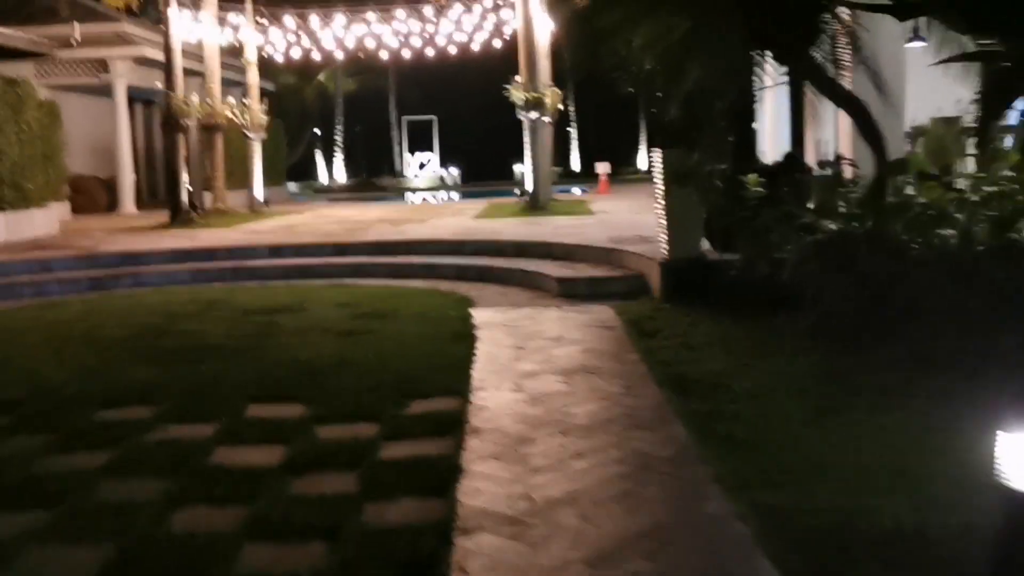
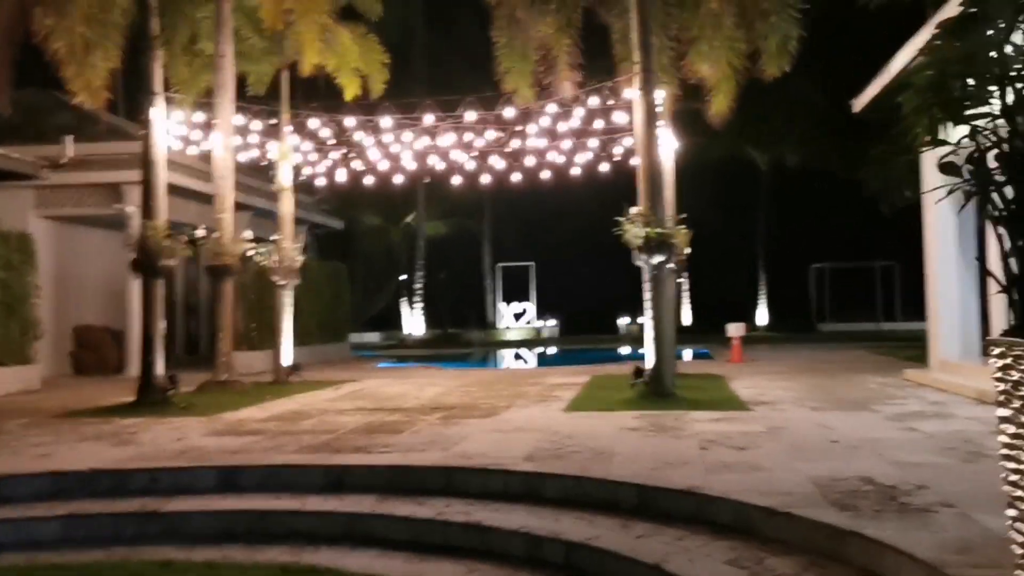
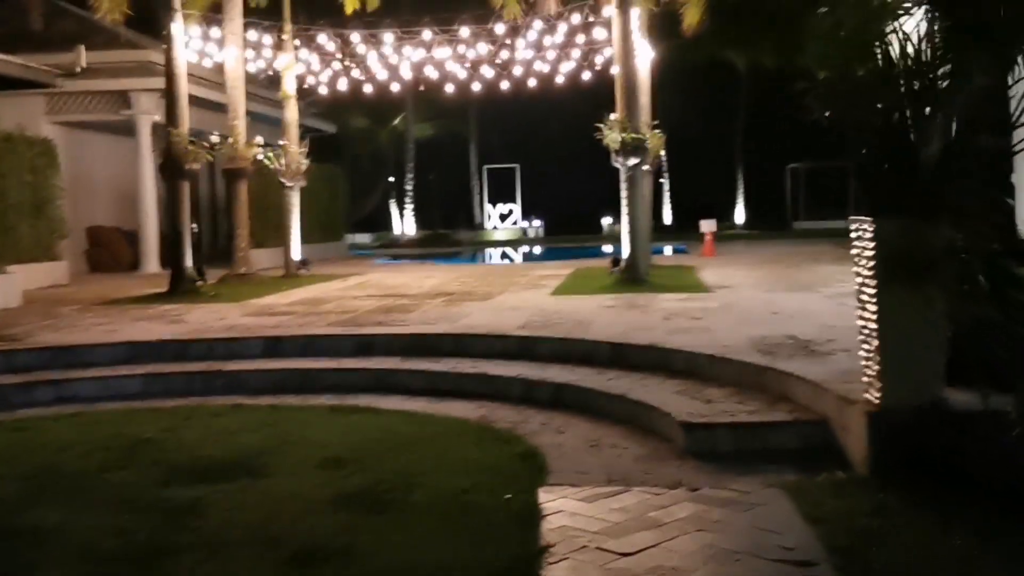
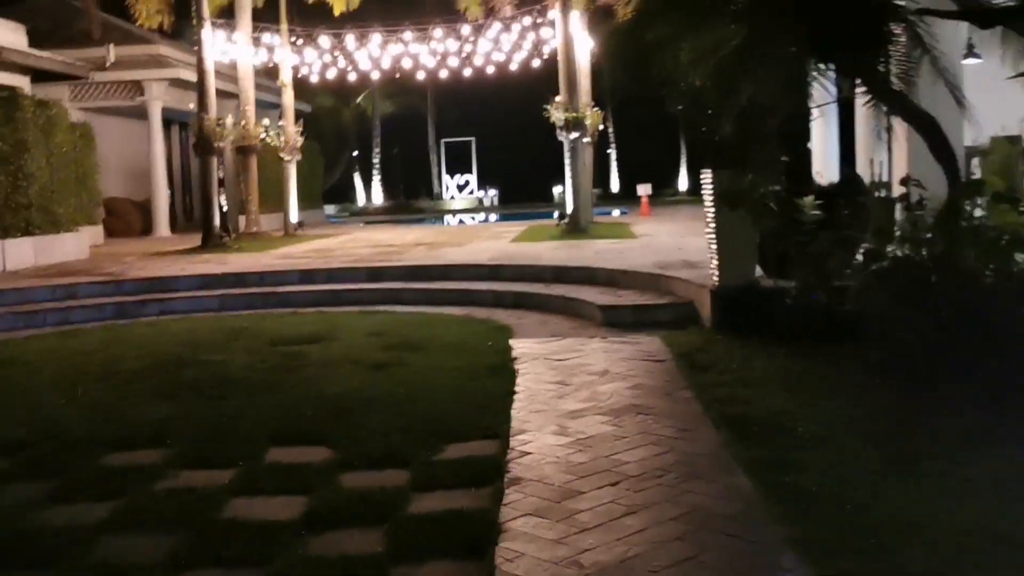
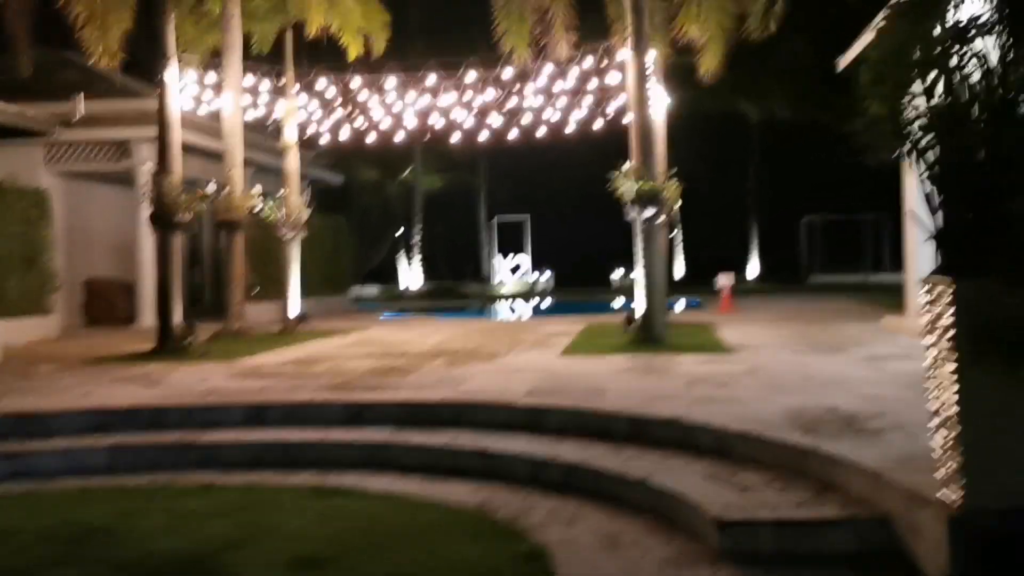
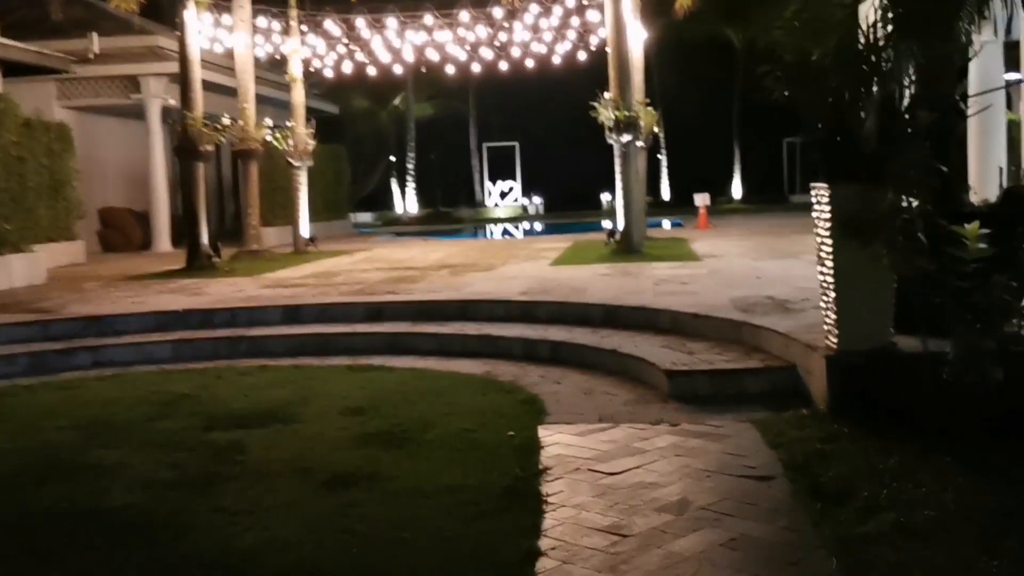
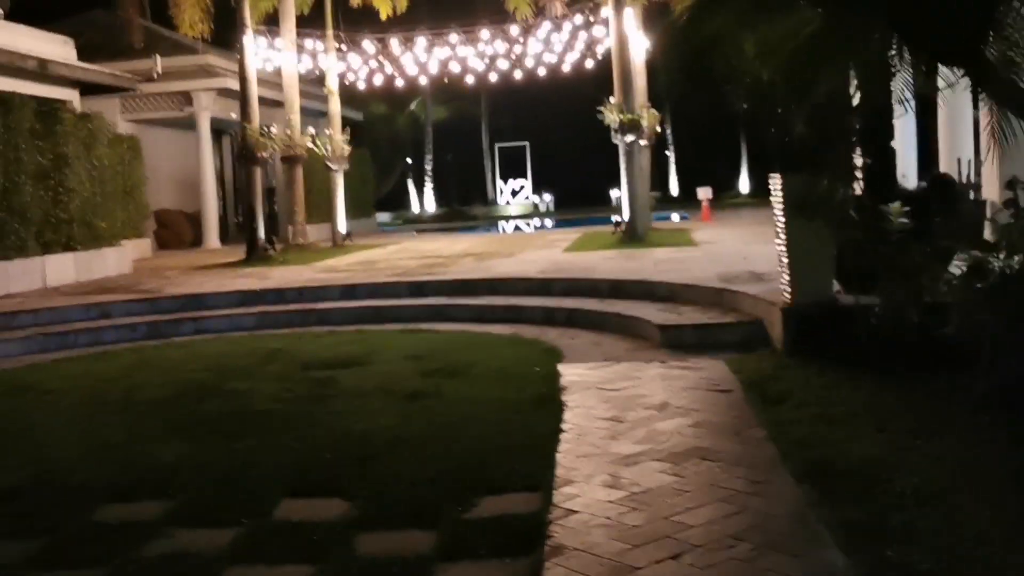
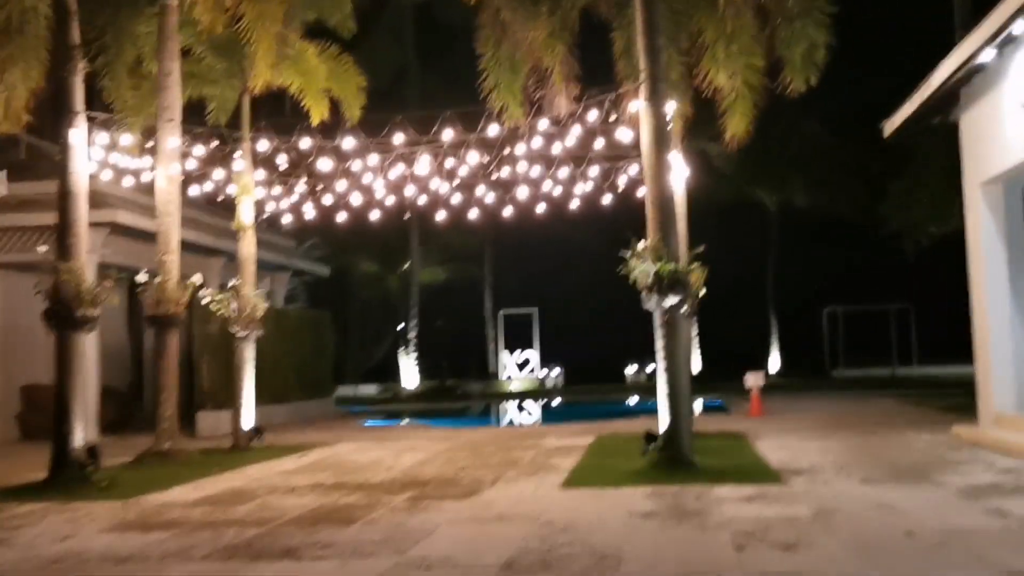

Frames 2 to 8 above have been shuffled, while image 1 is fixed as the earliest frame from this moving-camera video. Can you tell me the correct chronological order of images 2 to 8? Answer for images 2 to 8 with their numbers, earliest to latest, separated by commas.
4, 7, 6, 3, 5, 2, 8
